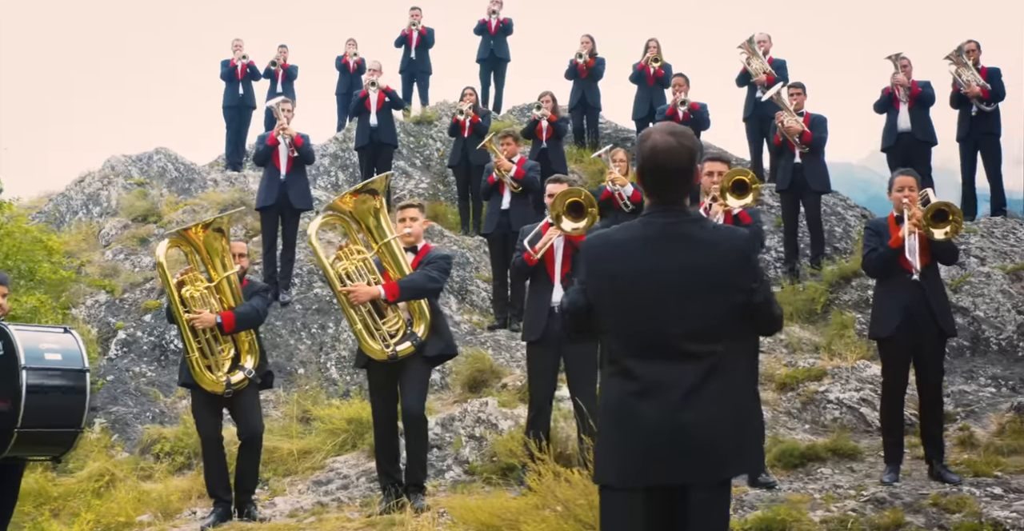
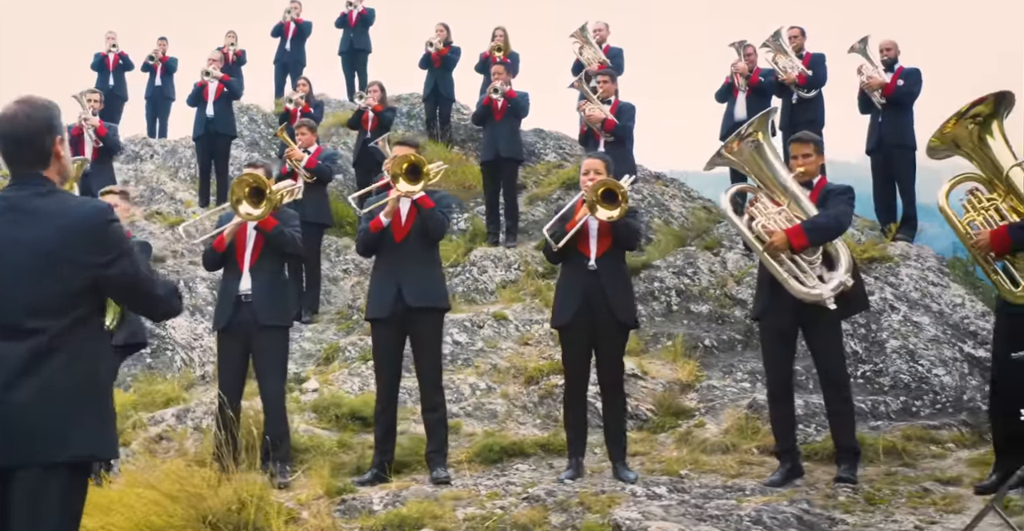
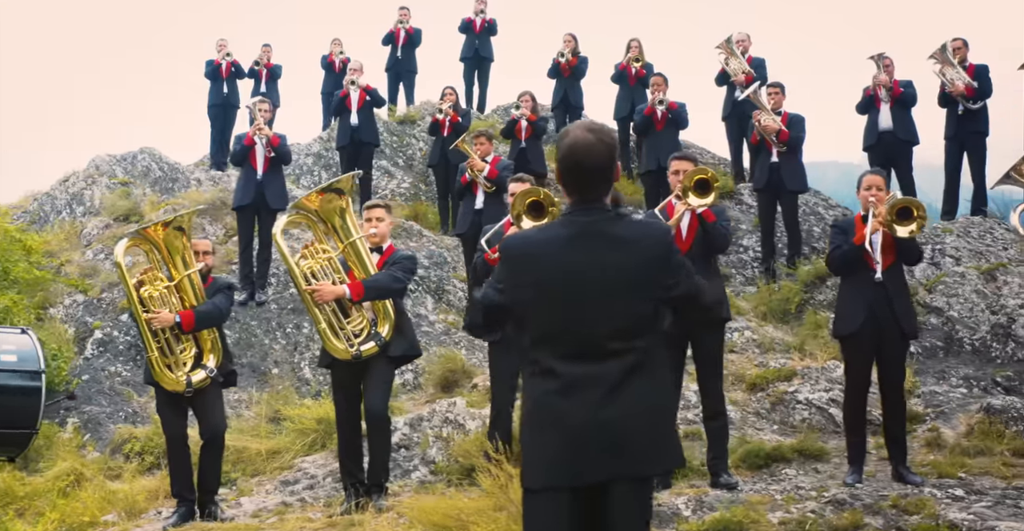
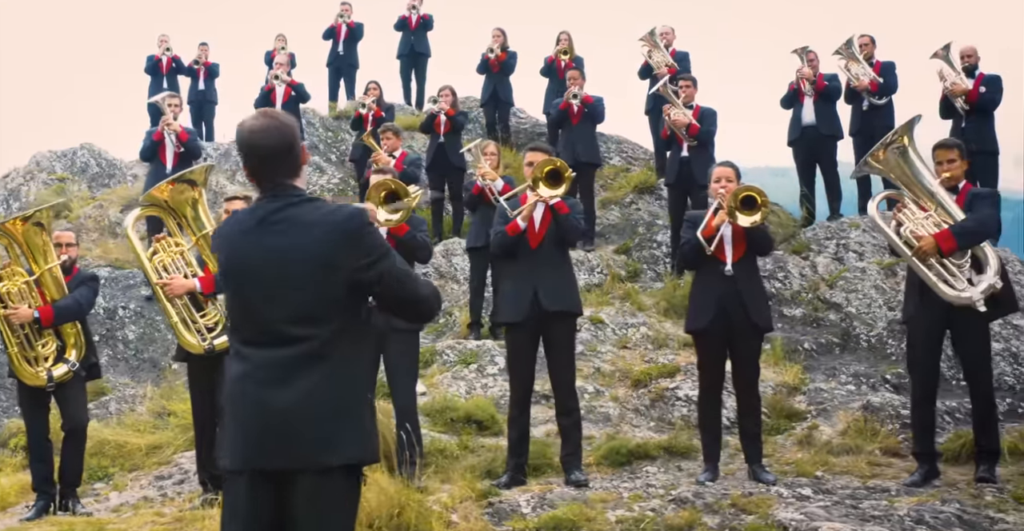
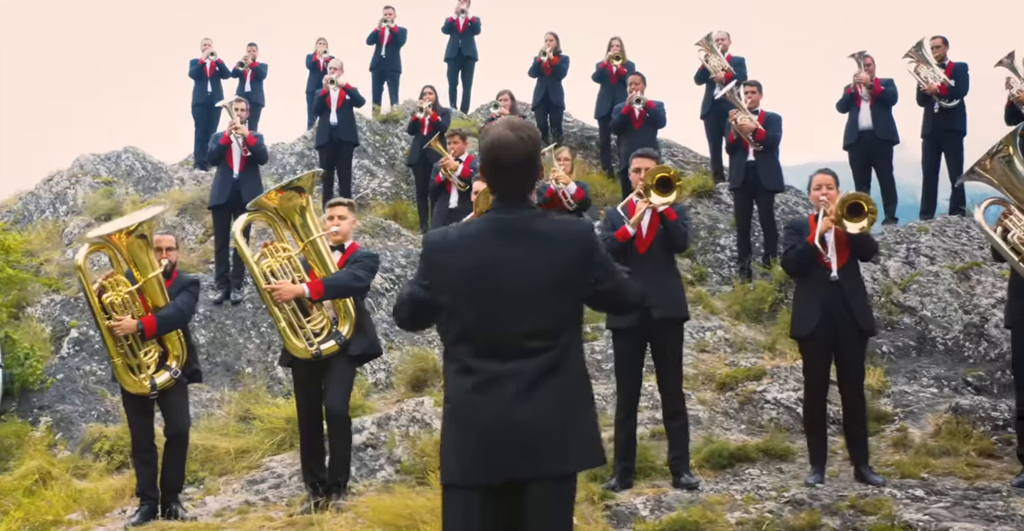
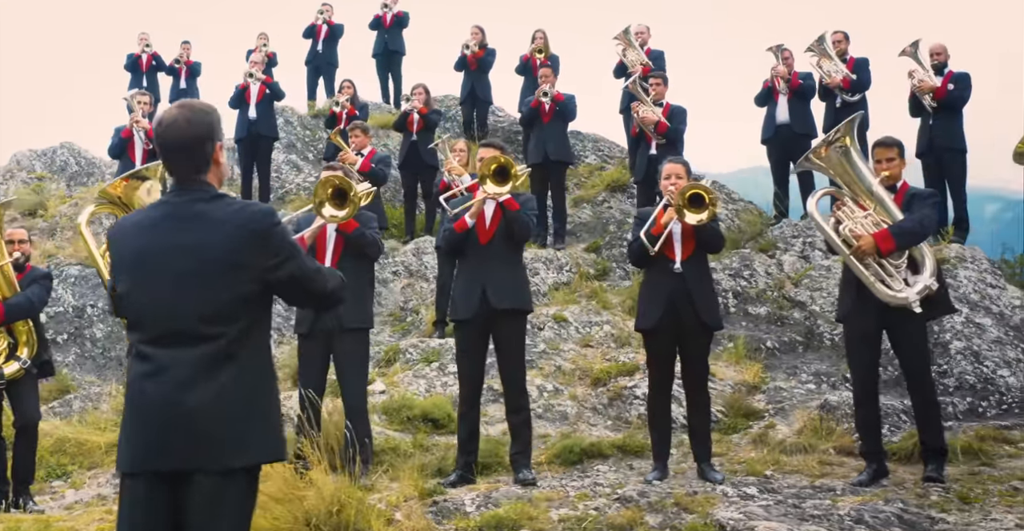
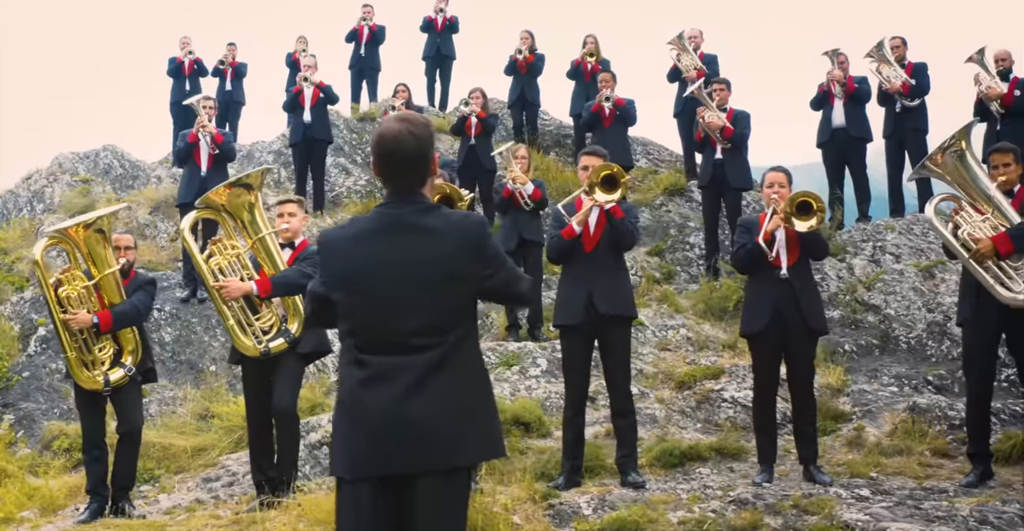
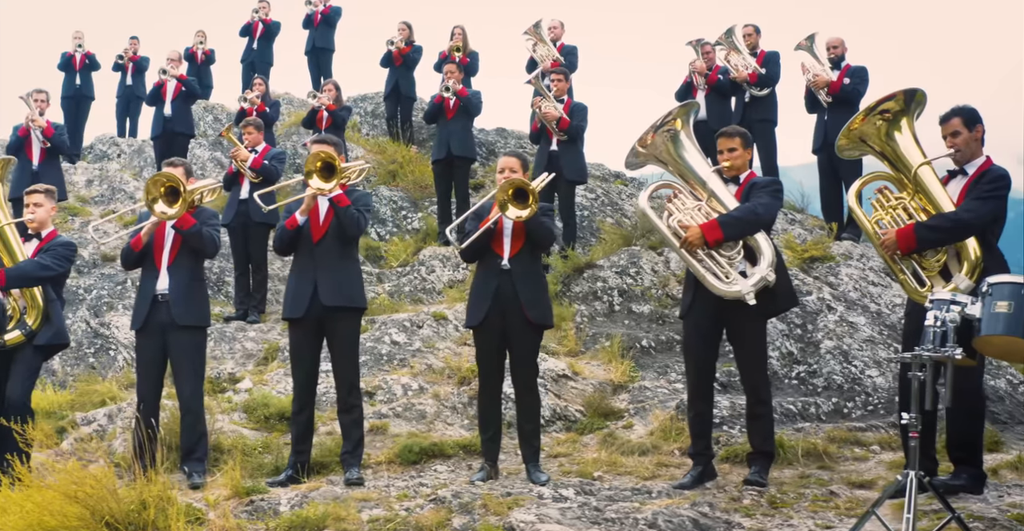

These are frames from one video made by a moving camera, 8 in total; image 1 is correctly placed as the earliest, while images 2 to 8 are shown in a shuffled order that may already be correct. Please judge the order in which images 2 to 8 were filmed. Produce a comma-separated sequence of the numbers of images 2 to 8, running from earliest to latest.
3, 5, 7, 4, 6, 2, 8
